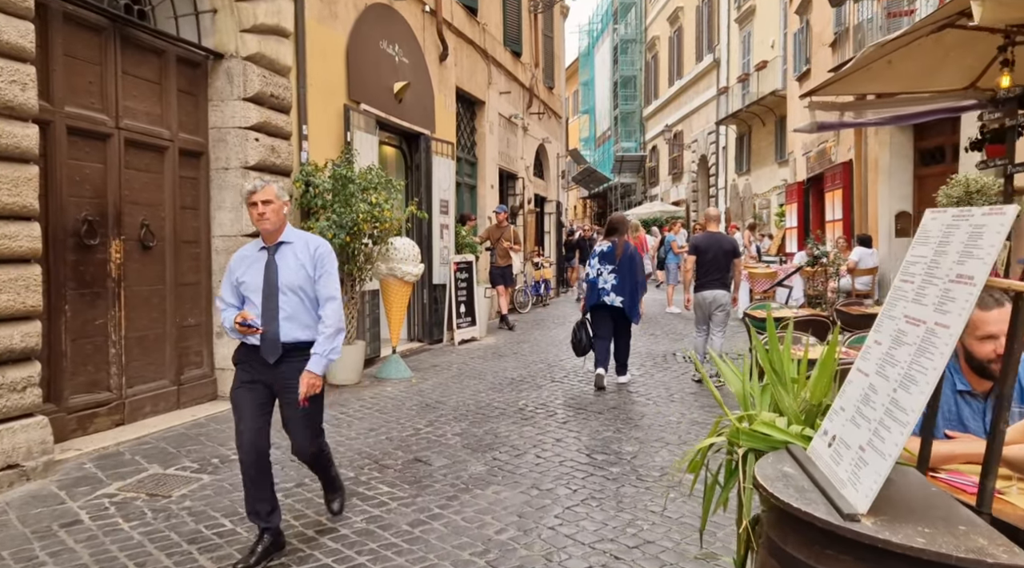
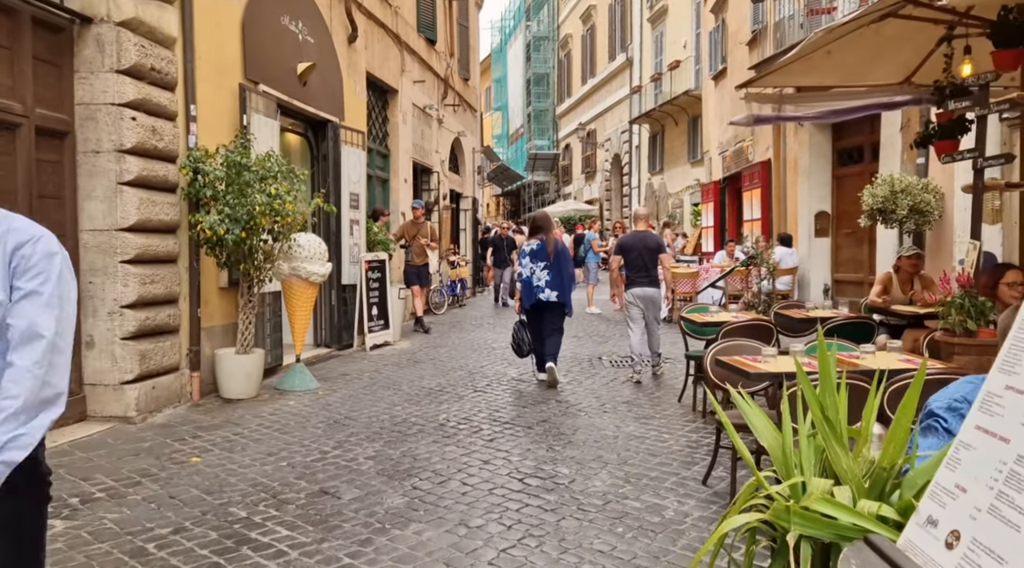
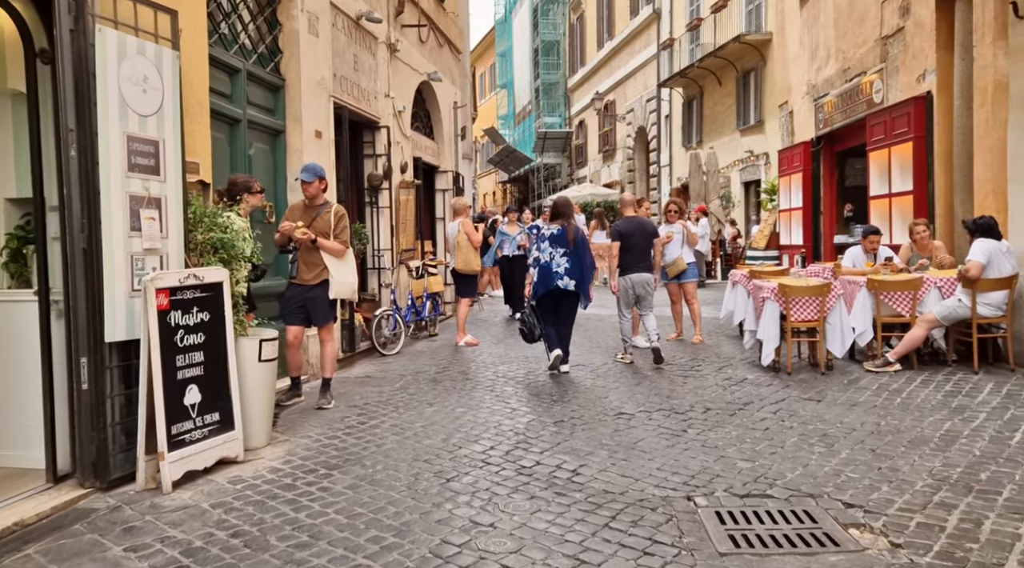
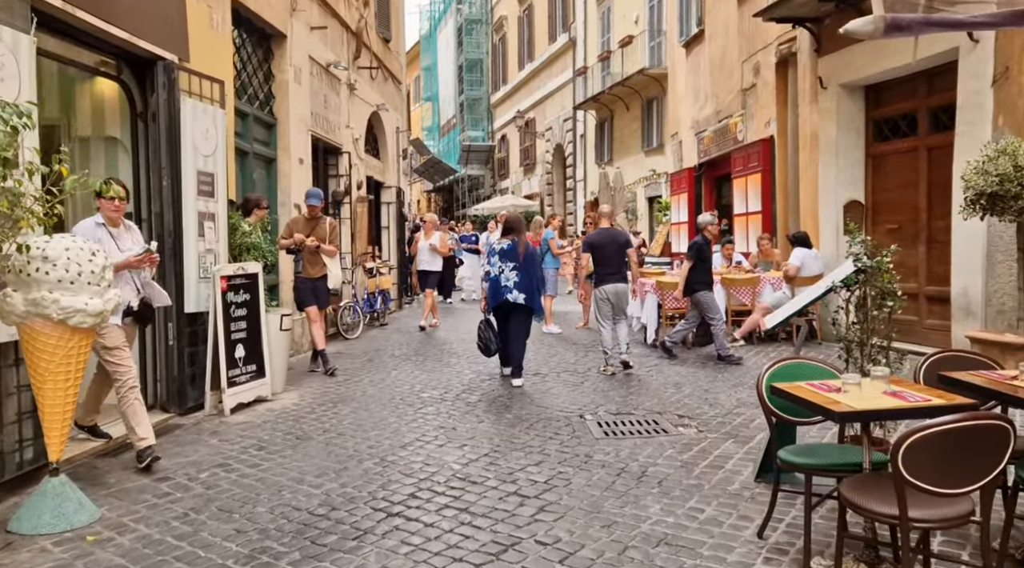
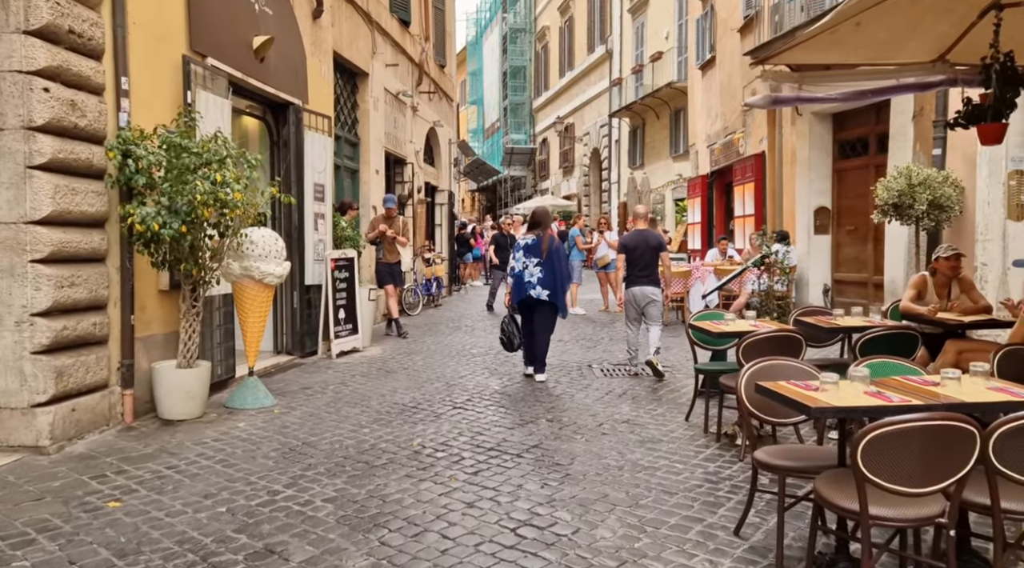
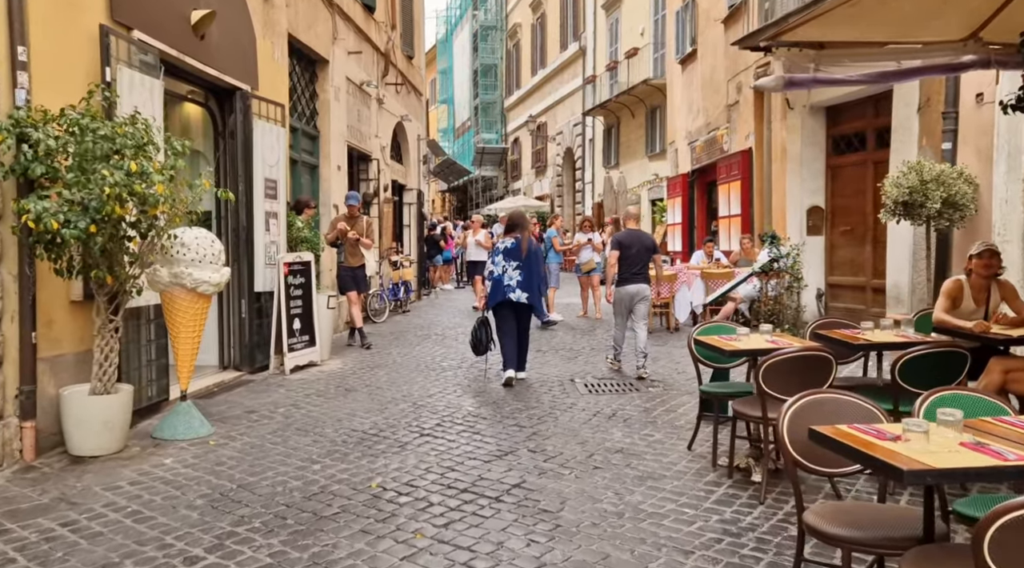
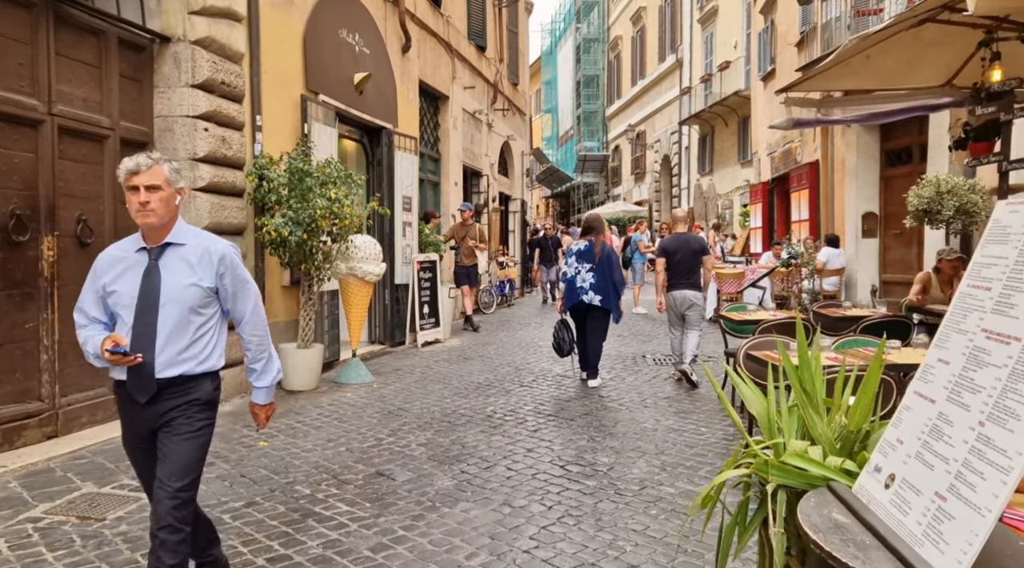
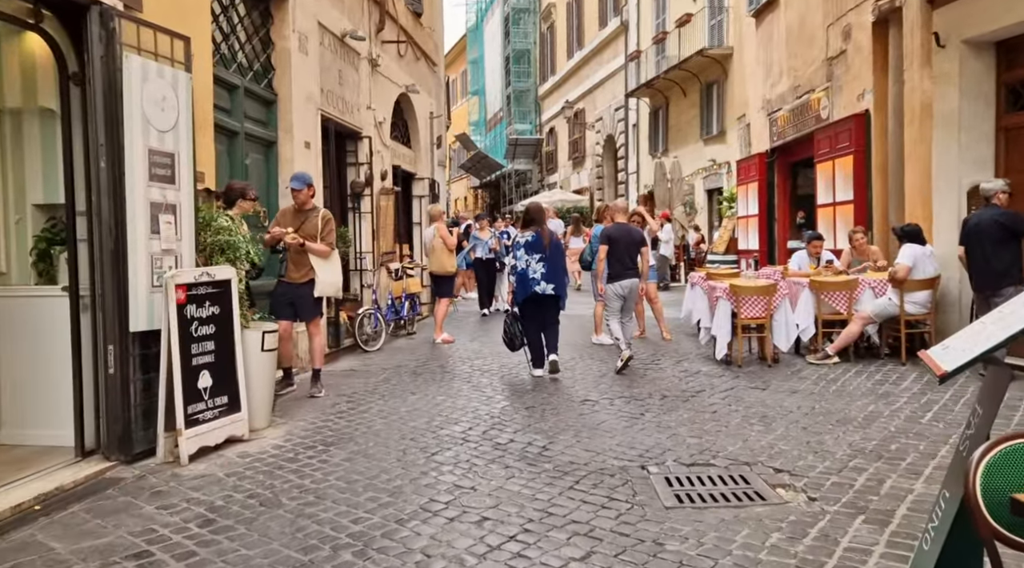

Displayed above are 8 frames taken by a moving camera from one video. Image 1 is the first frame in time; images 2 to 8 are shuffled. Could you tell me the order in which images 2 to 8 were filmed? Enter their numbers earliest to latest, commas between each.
7, 2, 5, 6, 4, 8, 3
